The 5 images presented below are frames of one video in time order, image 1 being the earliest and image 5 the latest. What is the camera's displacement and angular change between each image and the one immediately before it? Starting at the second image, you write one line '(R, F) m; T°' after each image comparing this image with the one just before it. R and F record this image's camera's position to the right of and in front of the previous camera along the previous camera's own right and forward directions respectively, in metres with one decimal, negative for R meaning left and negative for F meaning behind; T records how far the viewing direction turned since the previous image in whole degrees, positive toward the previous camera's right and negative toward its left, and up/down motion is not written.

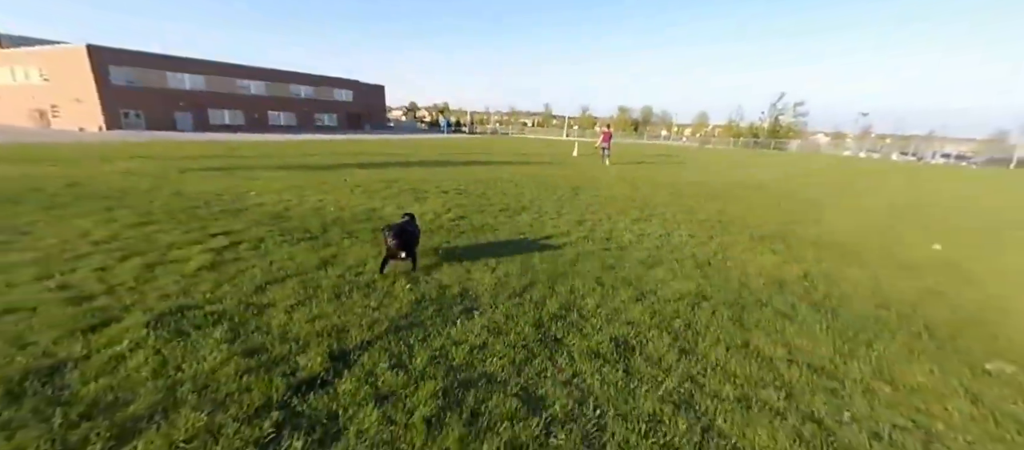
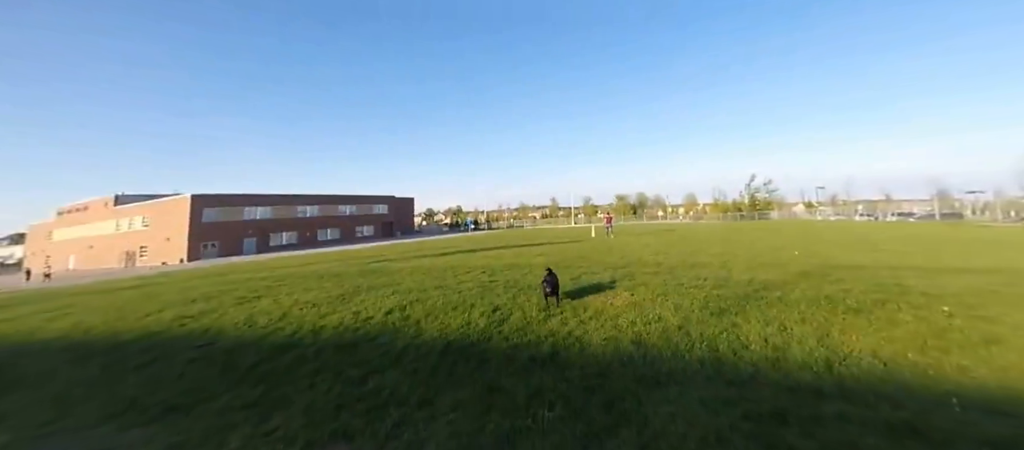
(-2.9, -7.8) m; 0°
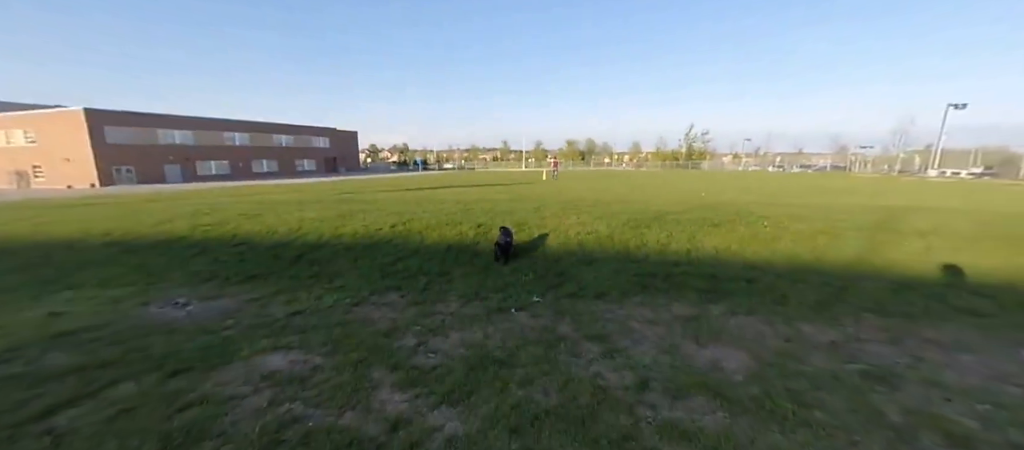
(-0.8, -2.7) m; +8°
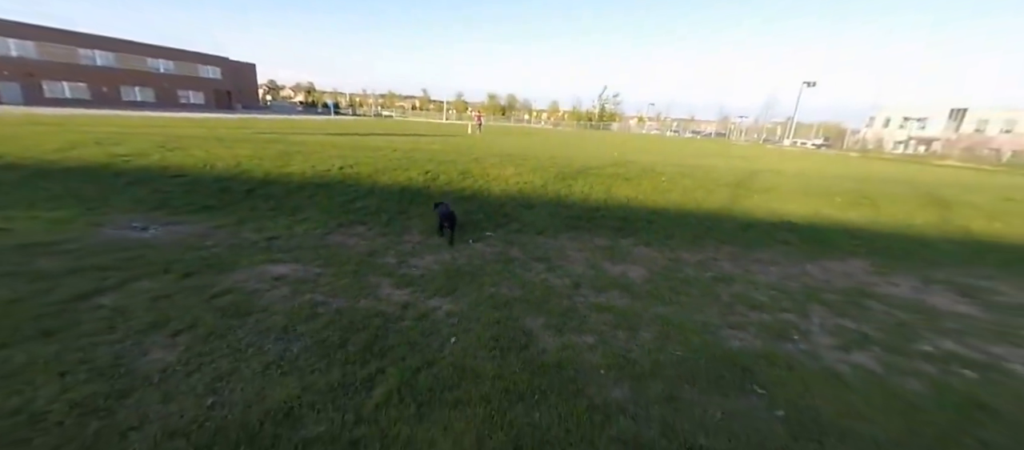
(-0.7, -1.2) m; +12°
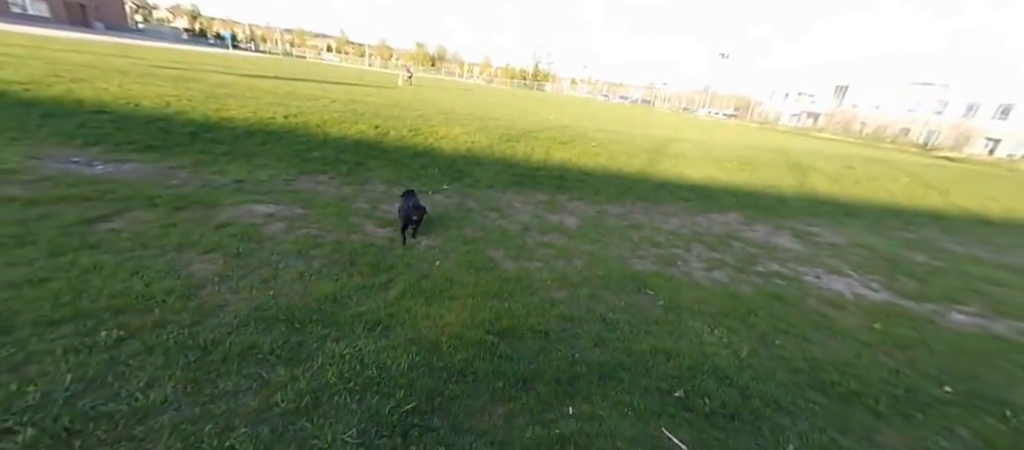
(-0.5, -1.2) m; +10°
